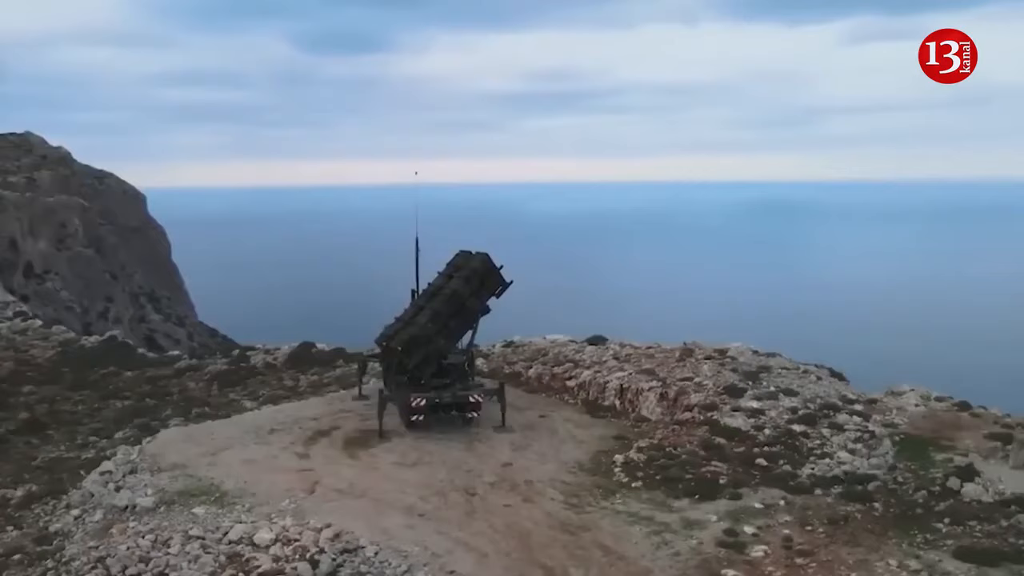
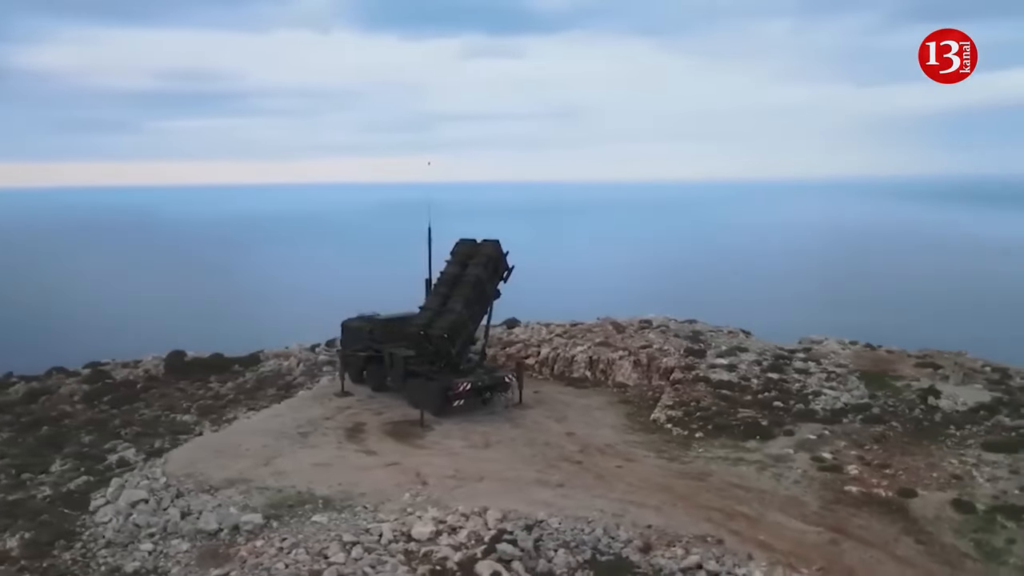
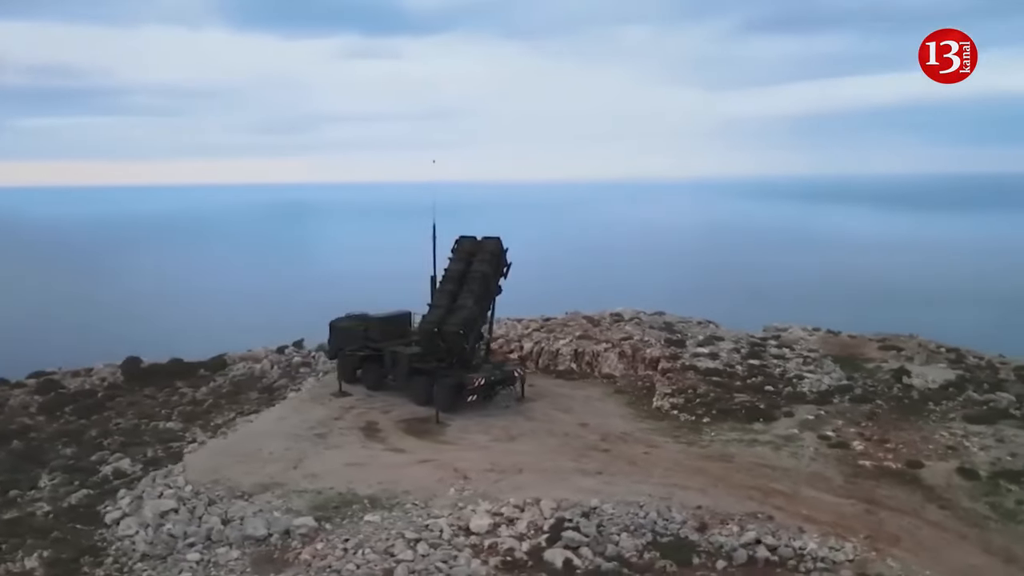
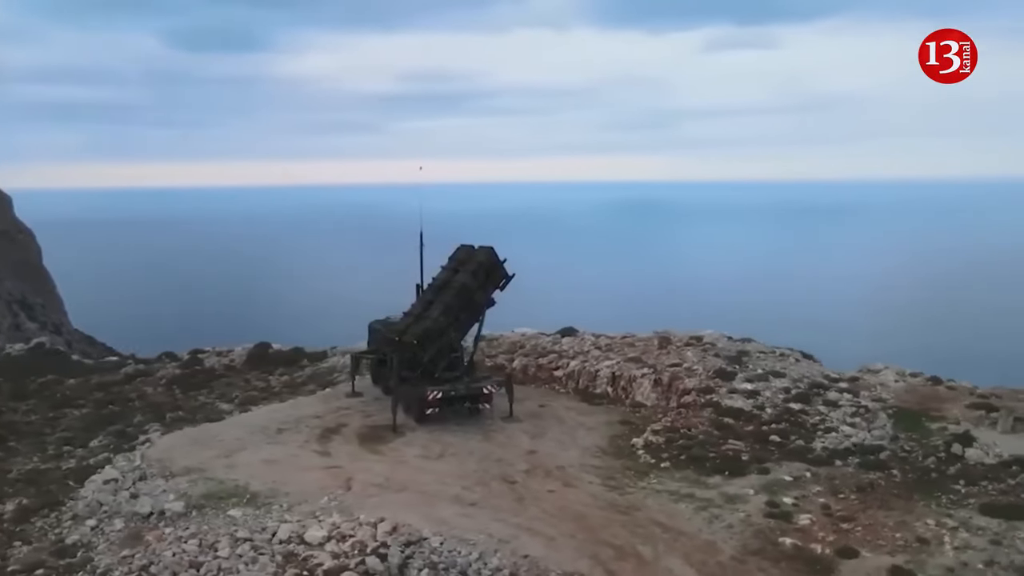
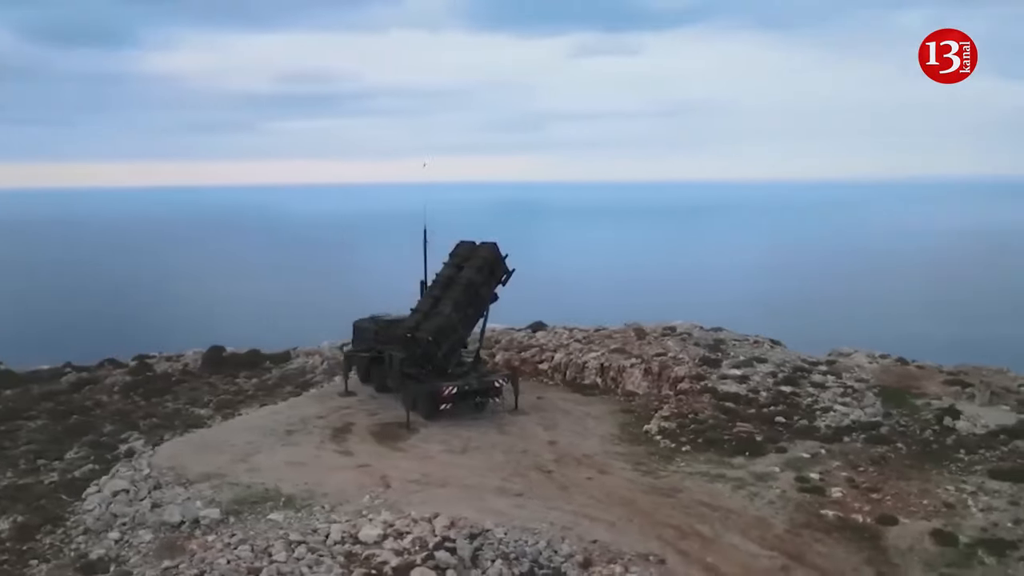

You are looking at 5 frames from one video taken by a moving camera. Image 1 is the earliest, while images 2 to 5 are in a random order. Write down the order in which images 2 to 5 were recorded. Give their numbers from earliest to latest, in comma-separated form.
4, 5, 2, 3
